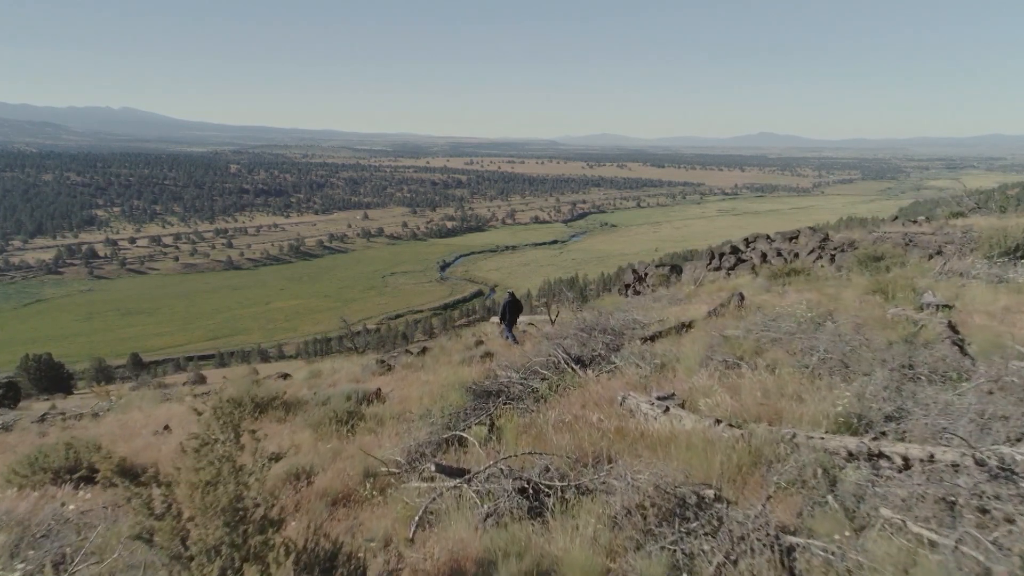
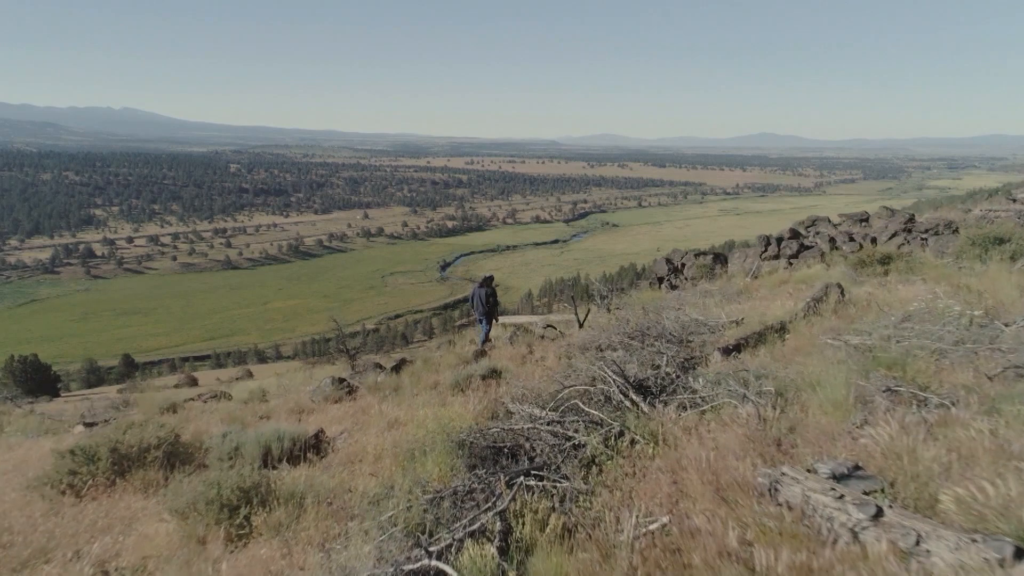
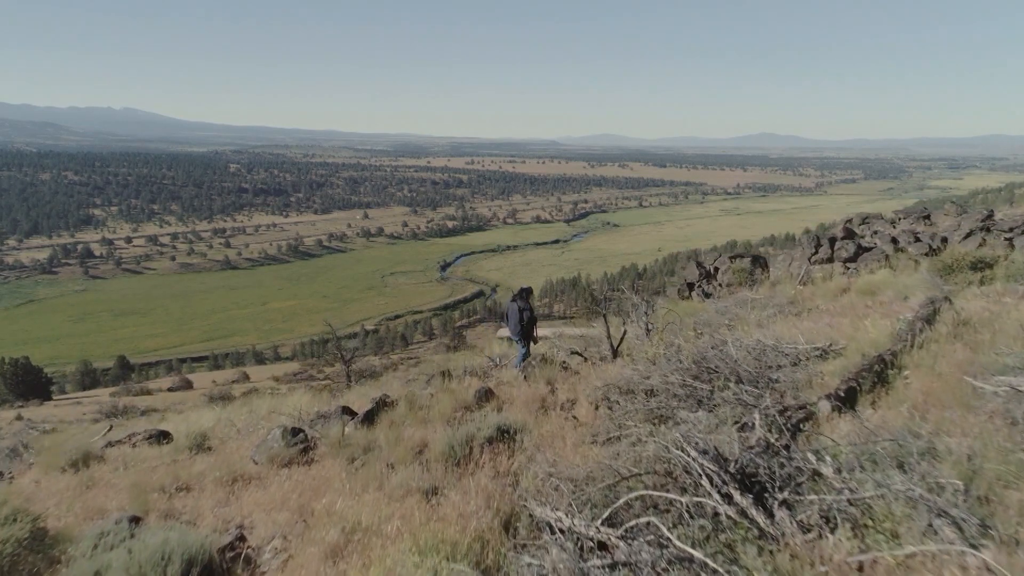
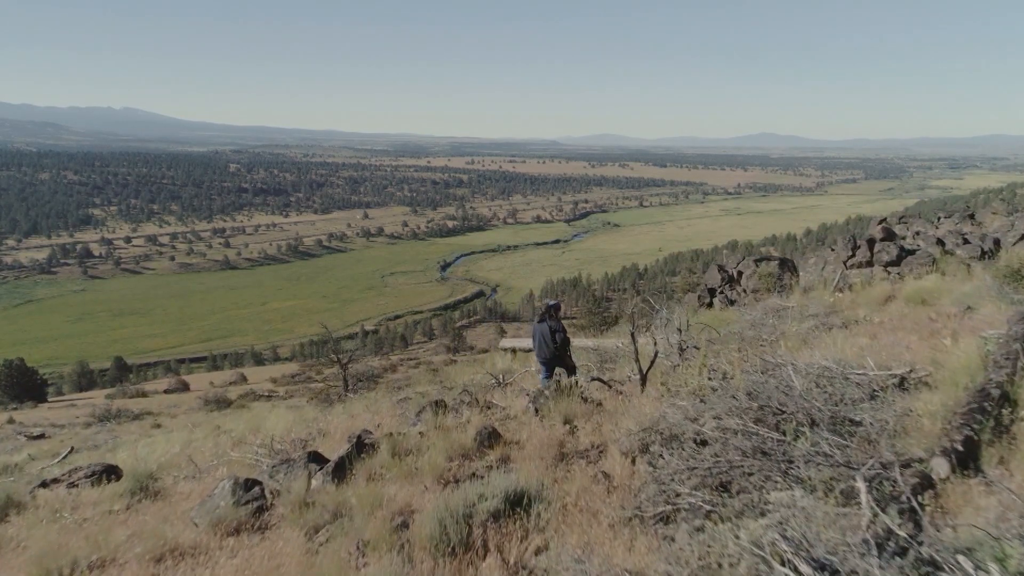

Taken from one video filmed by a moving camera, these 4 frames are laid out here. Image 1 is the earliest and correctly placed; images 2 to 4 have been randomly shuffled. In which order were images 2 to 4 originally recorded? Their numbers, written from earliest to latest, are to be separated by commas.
2, 3, 4
